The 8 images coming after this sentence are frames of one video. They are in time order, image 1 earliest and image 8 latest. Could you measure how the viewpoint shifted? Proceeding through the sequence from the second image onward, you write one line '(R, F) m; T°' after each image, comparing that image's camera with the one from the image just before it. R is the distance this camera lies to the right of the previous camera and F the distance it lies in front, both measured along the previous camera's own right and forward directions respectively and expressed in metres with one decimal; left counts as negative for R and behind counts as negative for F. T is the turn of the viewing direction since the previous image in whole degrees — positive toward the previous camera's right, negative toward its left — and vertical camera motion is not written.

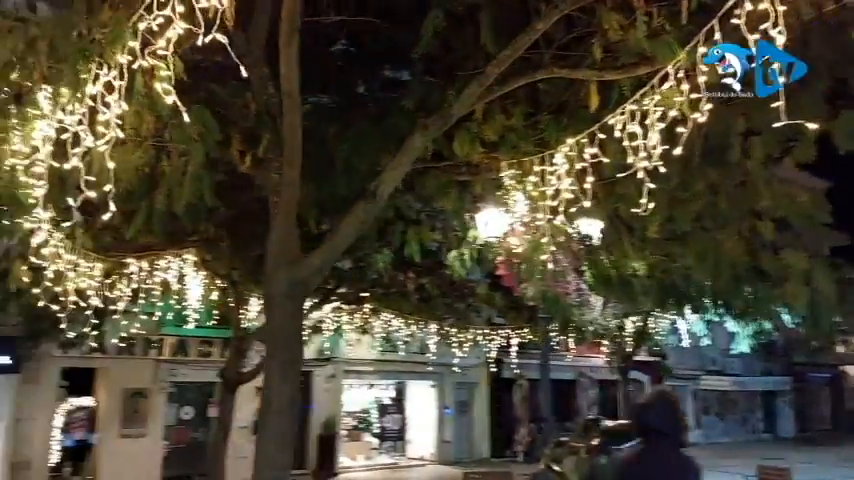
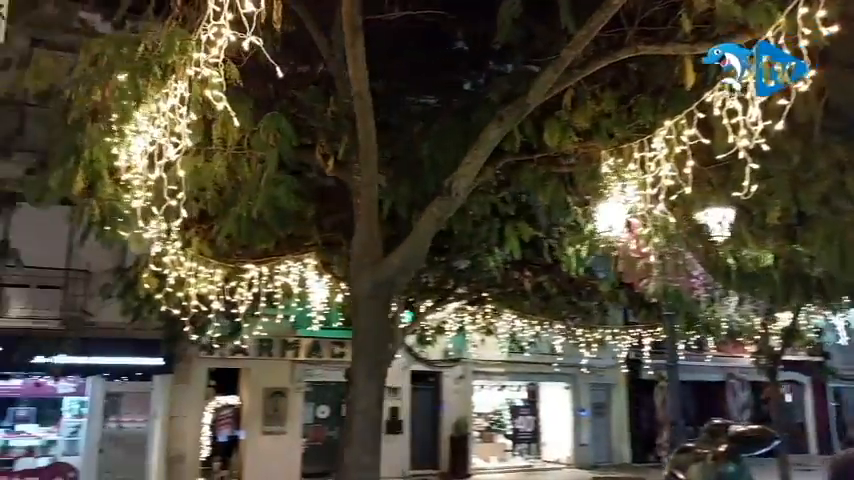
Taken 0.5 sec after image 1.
(+0.3, +0.1) m; -11°
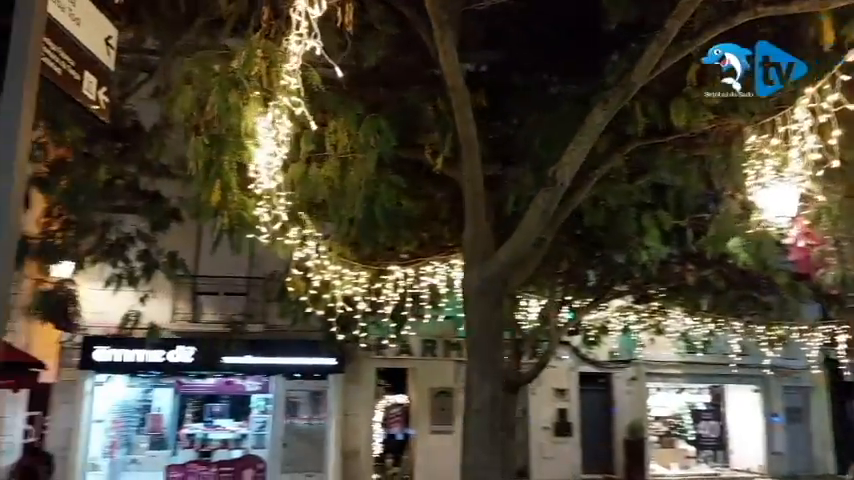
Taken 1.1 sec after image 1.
(+0.4, +0.1) m; -14°
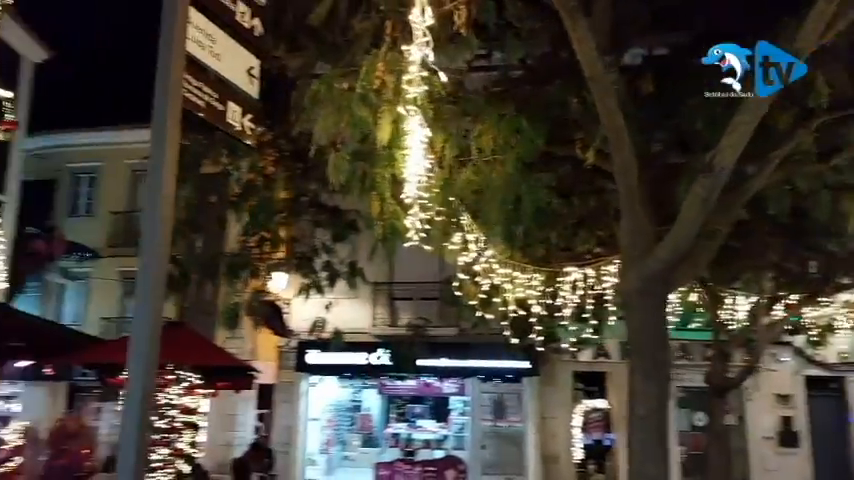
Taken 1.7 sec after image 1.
(+0.3, +0.1) m; -16°
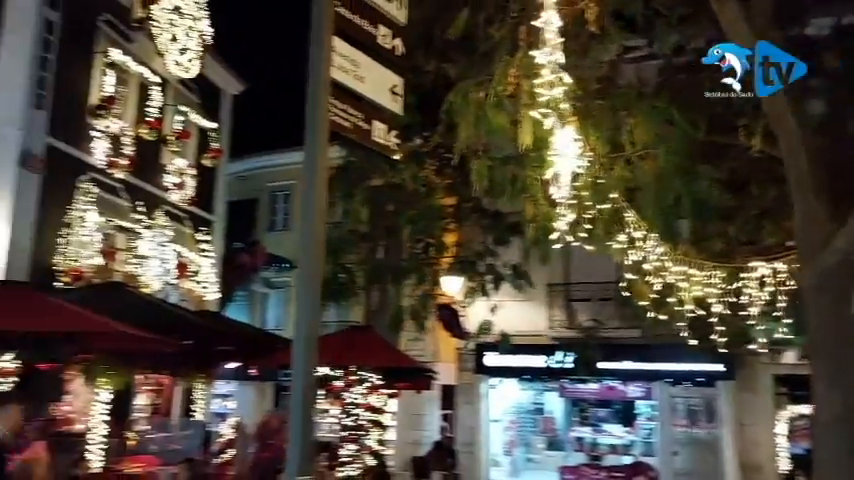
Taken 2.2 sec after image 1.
(+0.2, 0.0) m; -14°
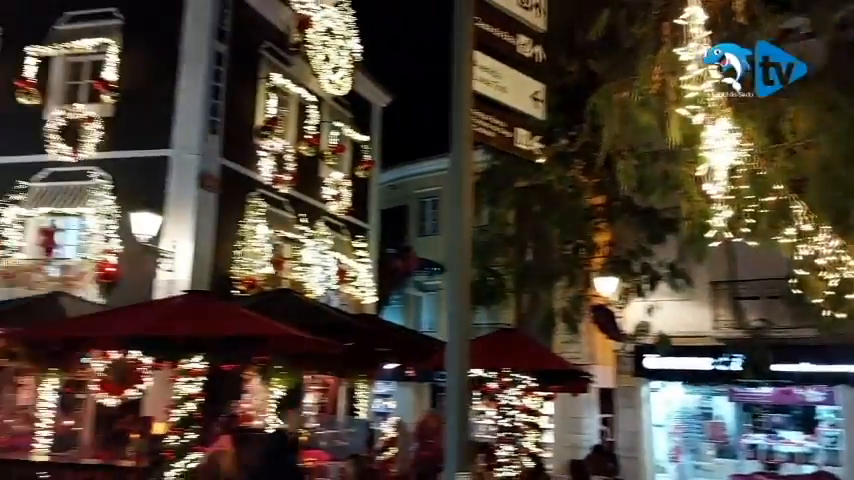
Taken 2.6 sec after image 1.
(0.0, -0.1) m; -12°
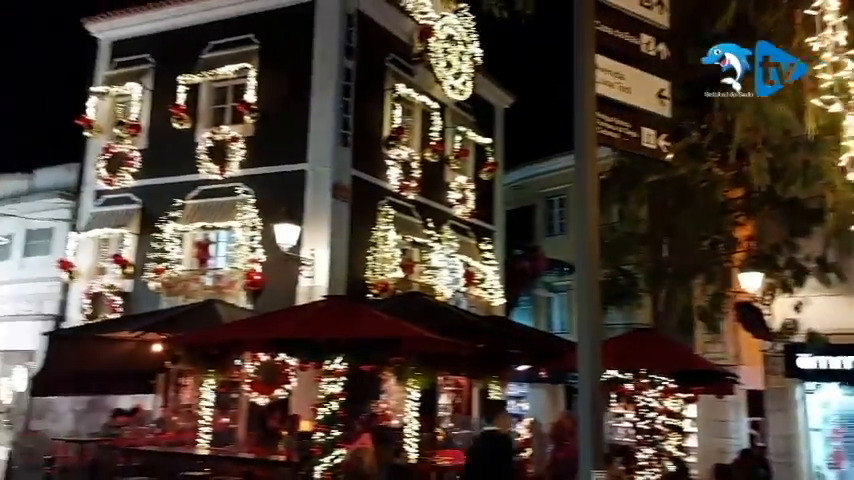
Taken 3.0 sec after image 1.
(0.0, -0.1) m; -10°
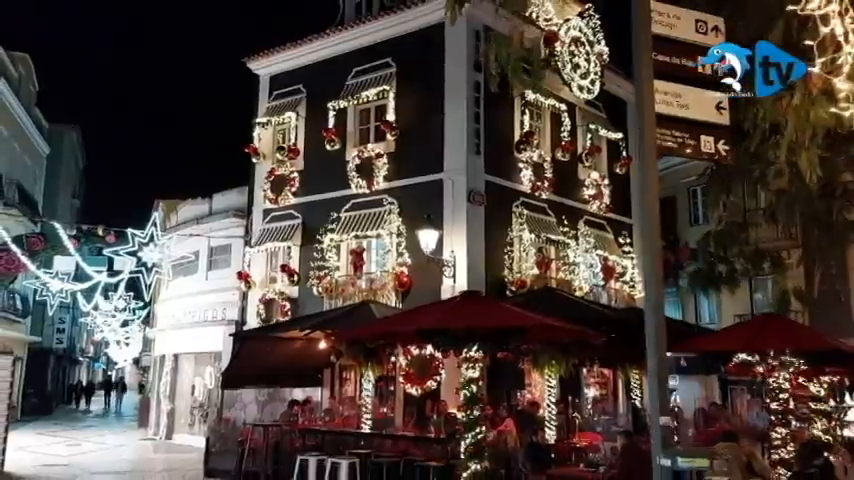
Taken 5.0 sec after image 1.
(+0.3, -1.0) m; -12°
